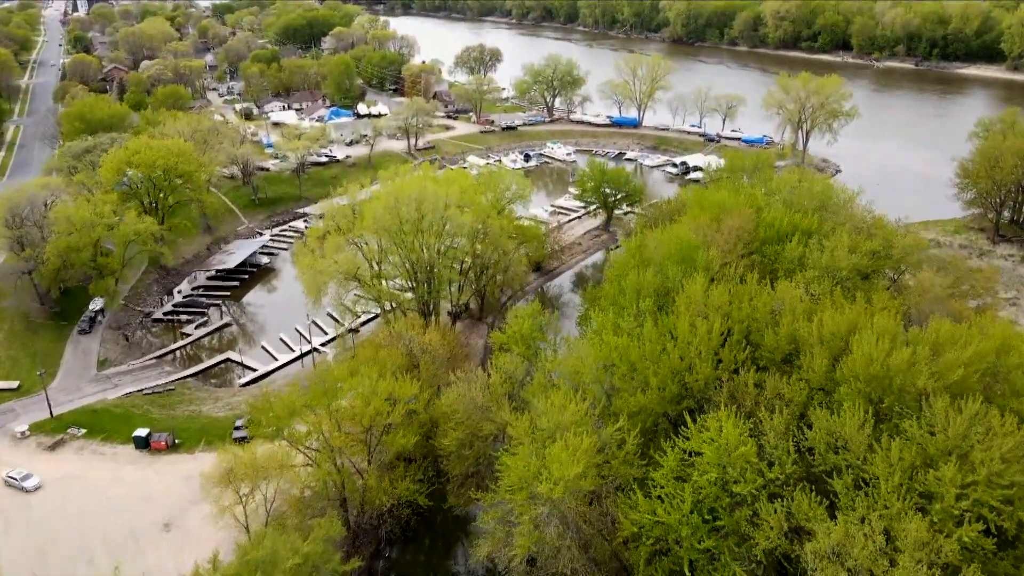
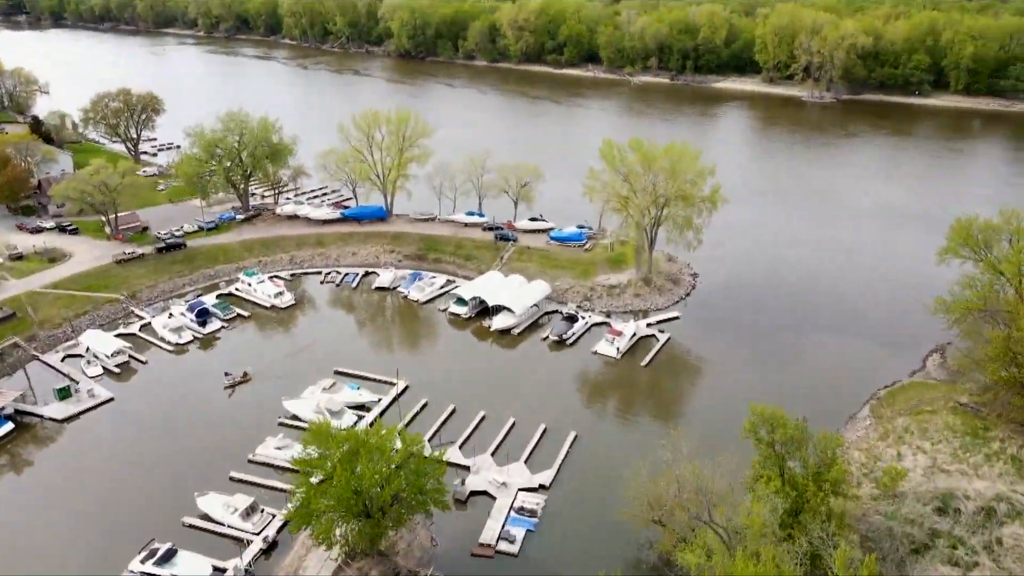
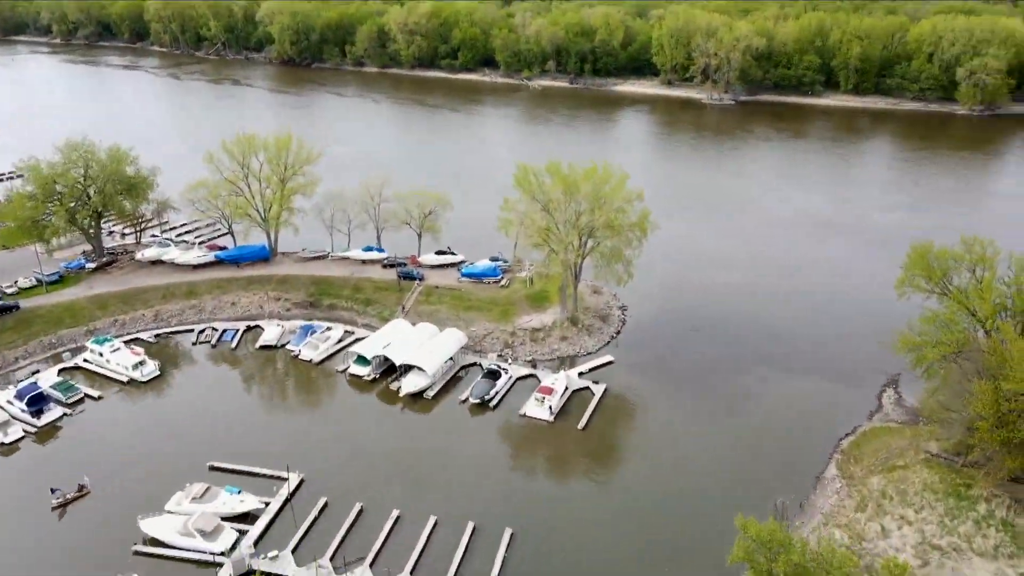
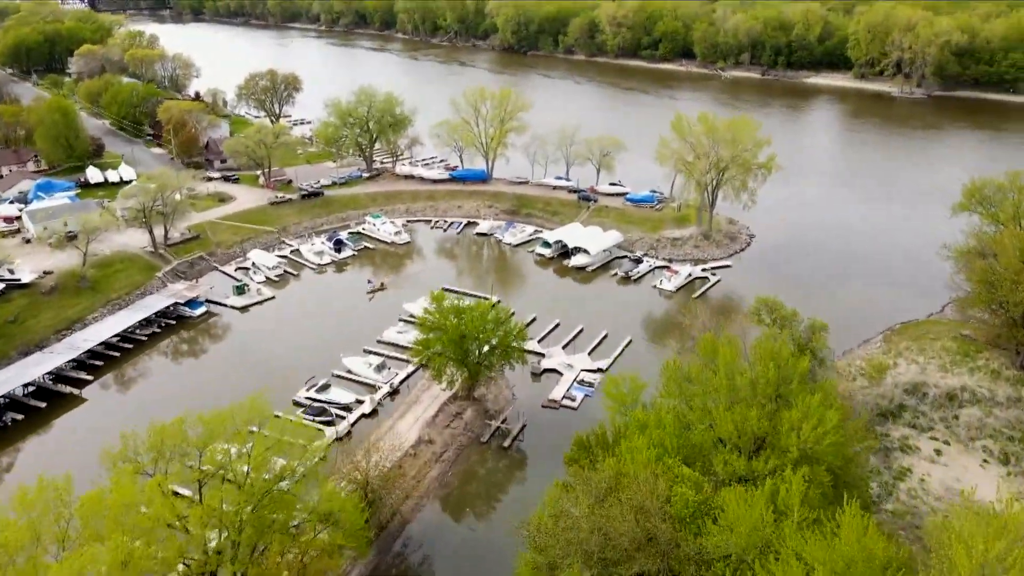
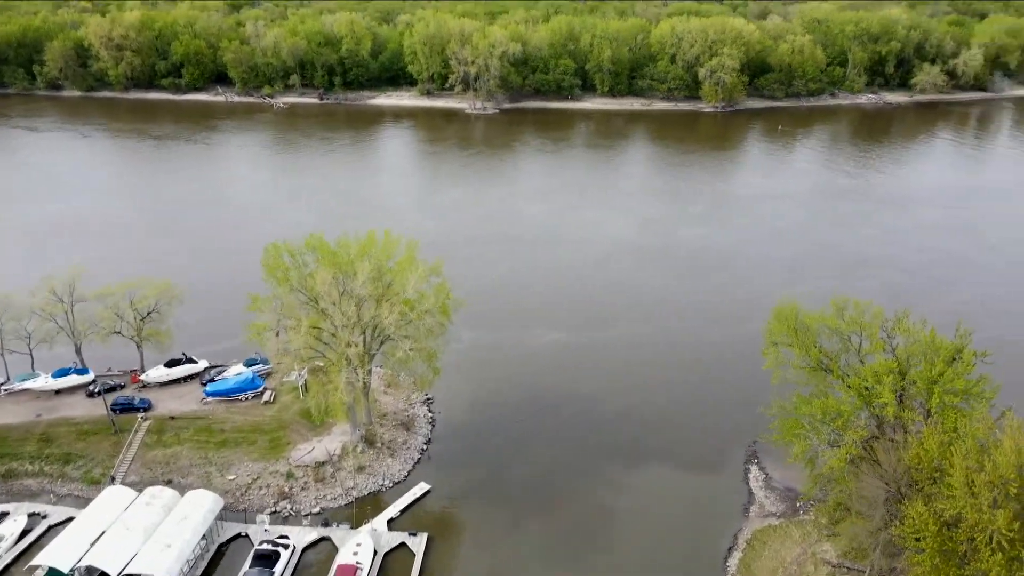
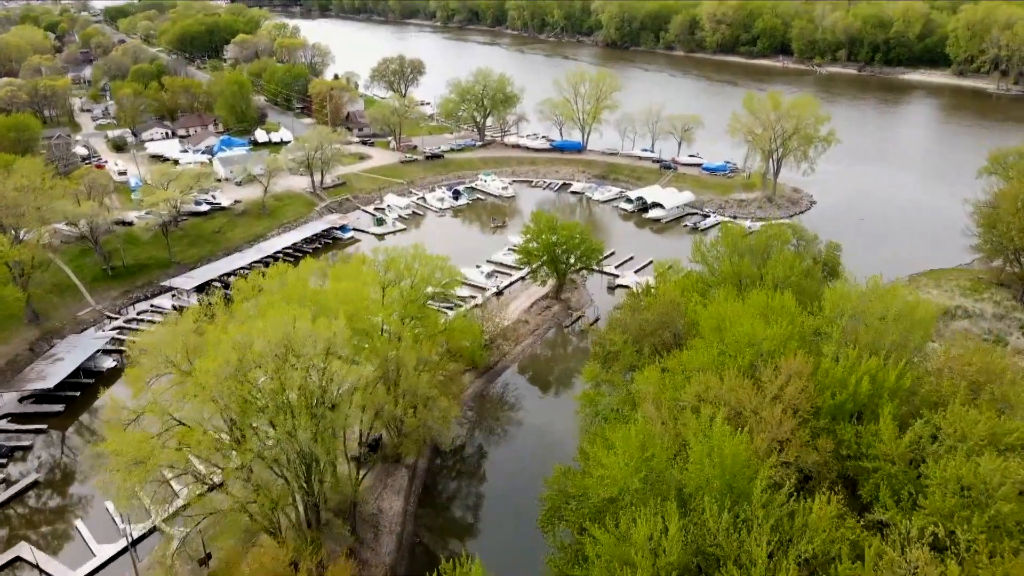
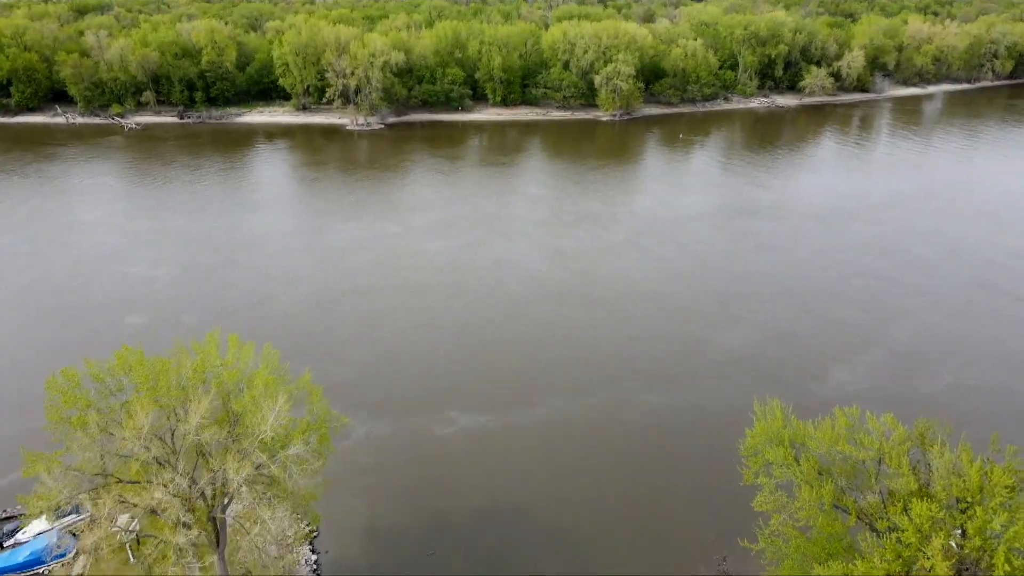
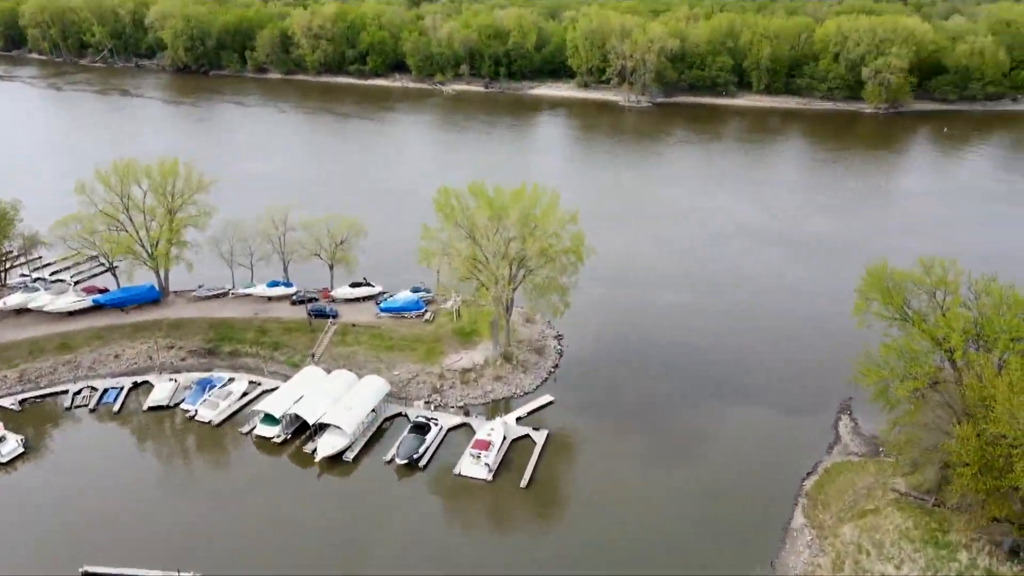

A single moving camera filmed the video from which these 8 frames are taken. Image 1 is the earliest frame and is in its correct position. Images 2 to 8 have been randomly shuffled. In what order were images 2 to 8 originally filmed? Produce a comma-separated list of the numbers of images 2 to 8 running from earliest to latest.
6, 4, 2, 3, 8, 5, 7
